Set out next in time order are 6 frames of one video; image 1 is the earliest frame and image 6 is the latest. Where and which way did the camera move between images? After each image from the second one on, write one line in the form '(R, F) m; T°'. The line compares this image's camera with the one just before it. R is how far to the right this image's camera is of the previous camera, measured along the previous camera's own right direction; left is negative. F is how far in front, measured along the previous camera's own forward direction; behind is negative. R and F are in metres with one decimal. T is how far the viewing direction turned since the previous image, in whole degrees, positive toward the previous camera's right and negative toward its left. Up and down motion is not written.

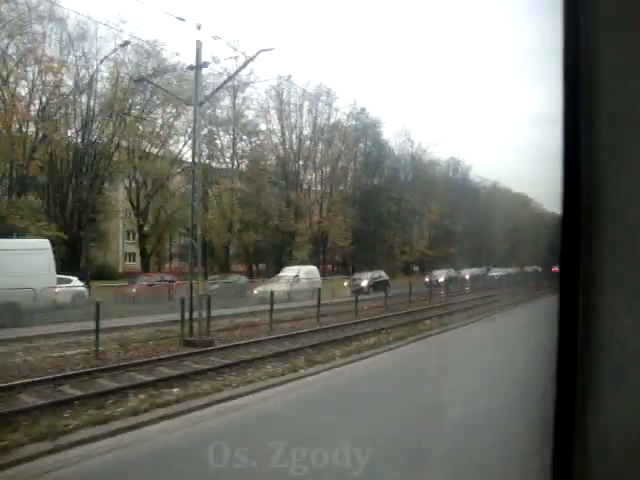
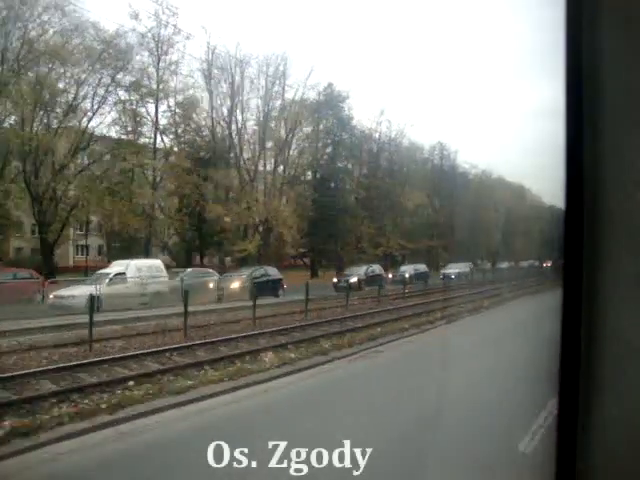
(-0.7, -1.4) m; 0°
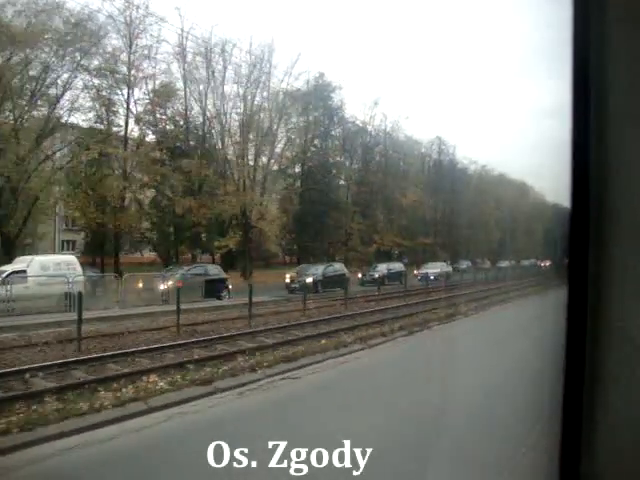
(+0.3, +0.6) m; 0°
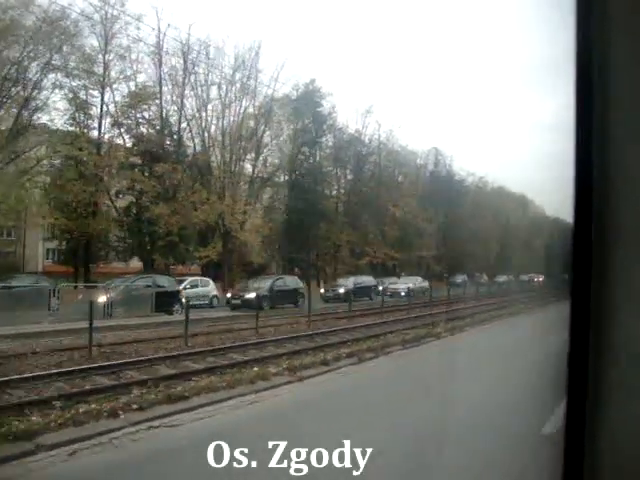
(+0.3, +0.5) m; 0°
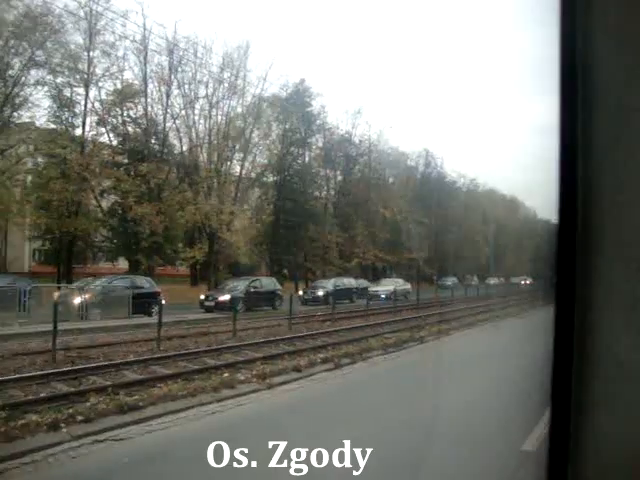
(+0.1, +0.1) m; +1°
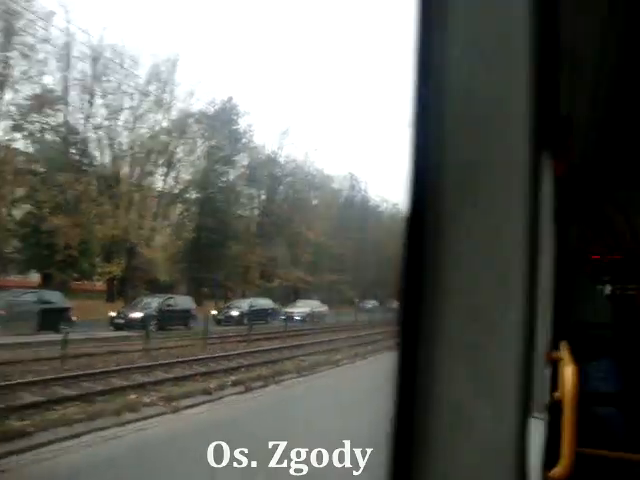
(0.0, 0.0) m; +7°
